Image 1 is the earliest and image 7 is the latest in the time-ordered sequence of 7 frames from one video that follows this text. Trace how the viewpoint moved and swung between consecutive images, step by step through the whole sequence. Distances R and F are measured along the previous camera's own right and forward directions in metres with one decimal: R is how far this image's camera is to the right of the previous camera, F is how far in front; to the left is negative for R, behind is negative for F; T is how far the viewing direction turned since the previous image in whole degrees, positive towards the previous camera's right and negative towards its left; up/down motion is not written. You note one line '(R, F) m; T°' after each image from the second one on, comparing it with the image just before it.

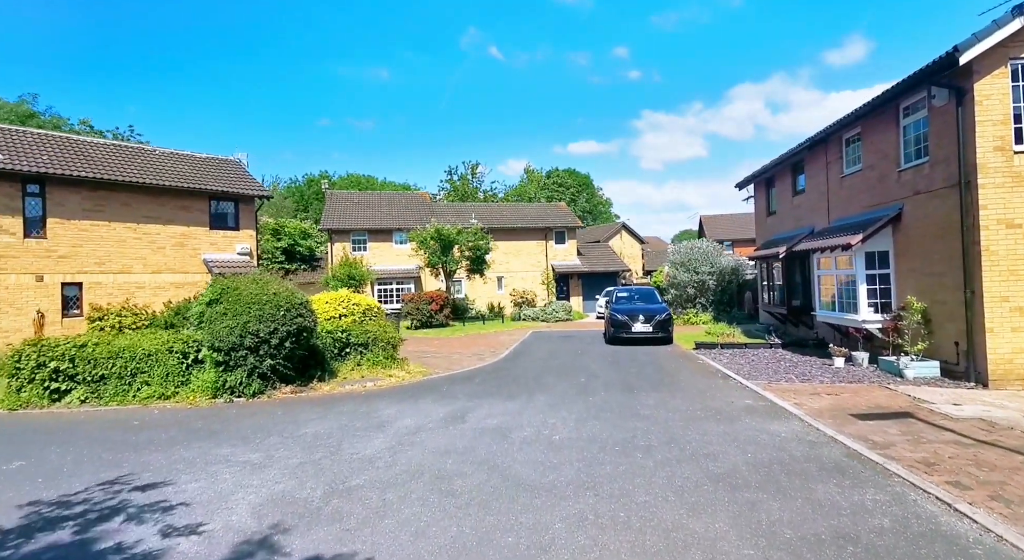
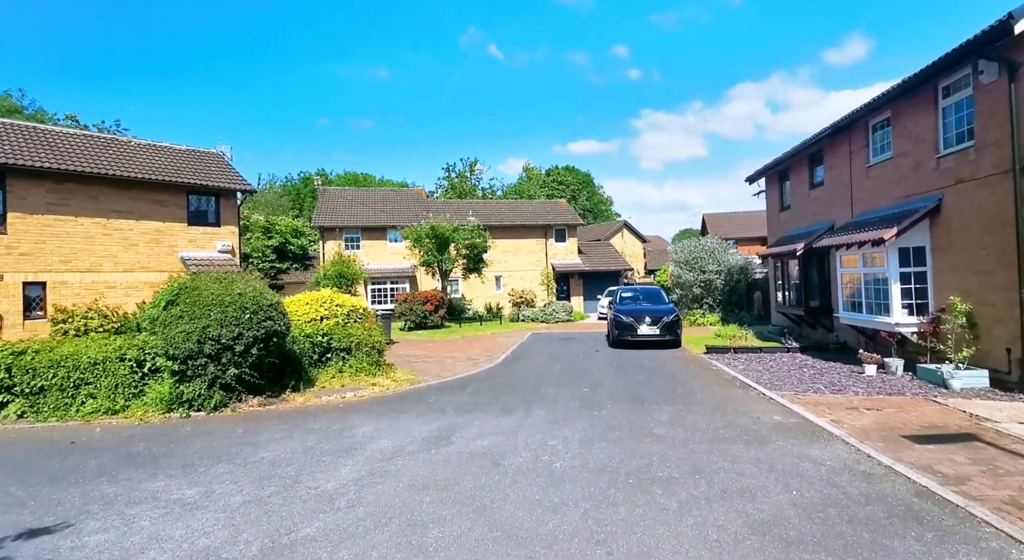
(+0.1, +1.1) m; 0°
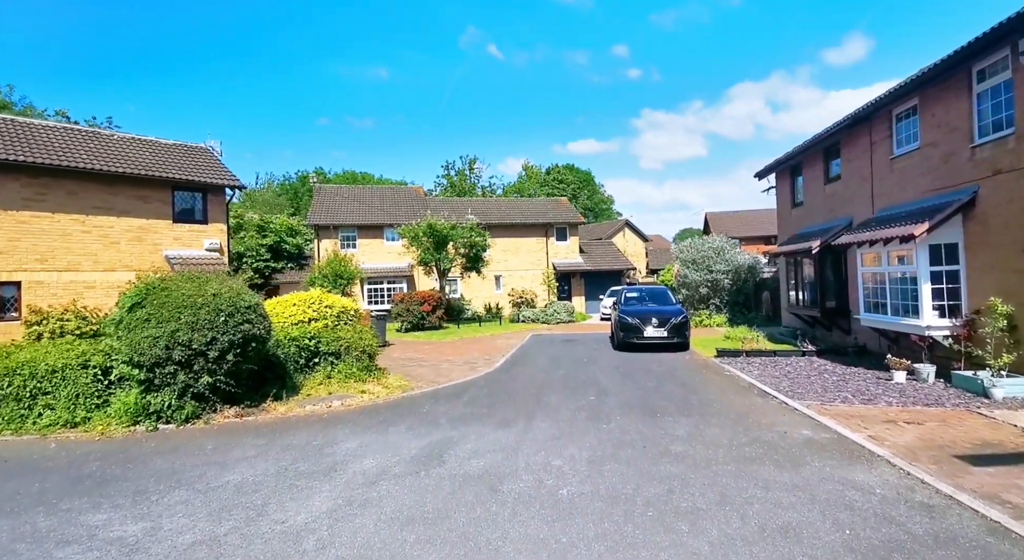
(0.0, +0.8) m; 0°
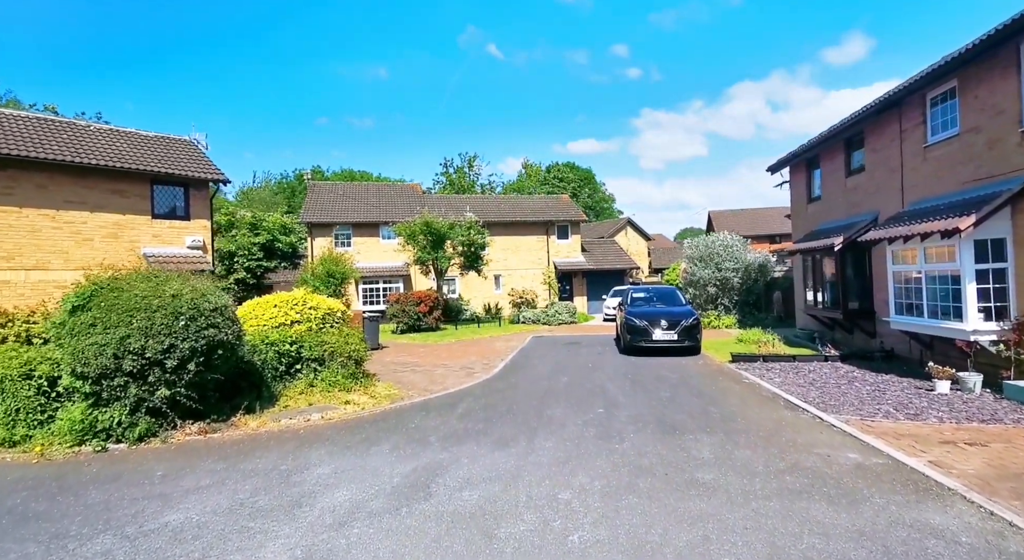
(0.0, +0.9) m; 0°
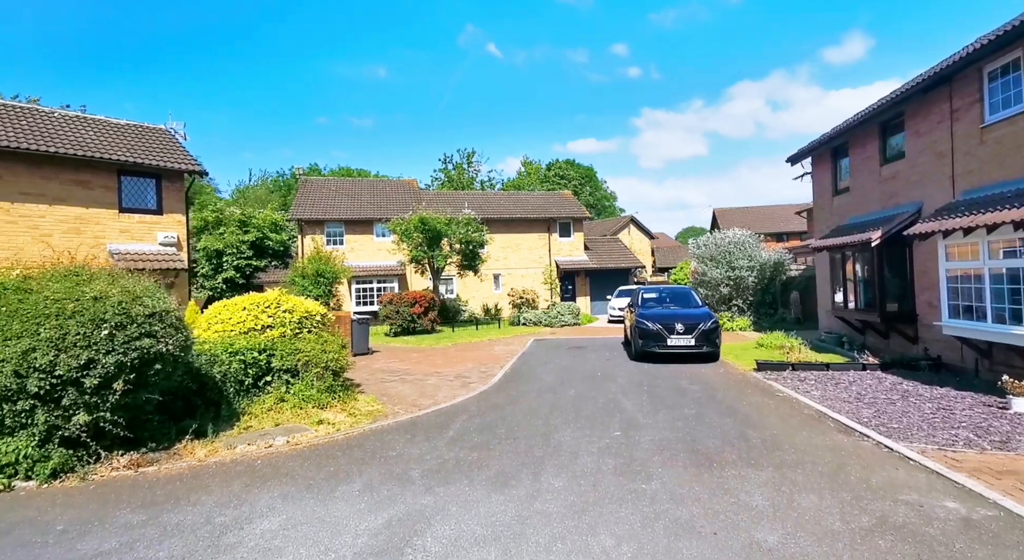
(0.0, +1.3) m; 0°
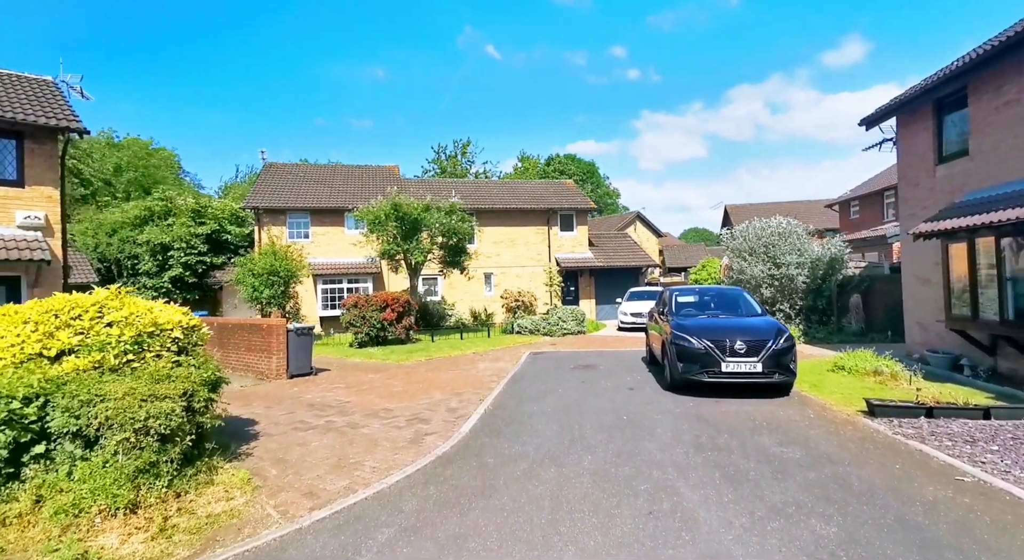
(+0.2, +4.0) m; 0°
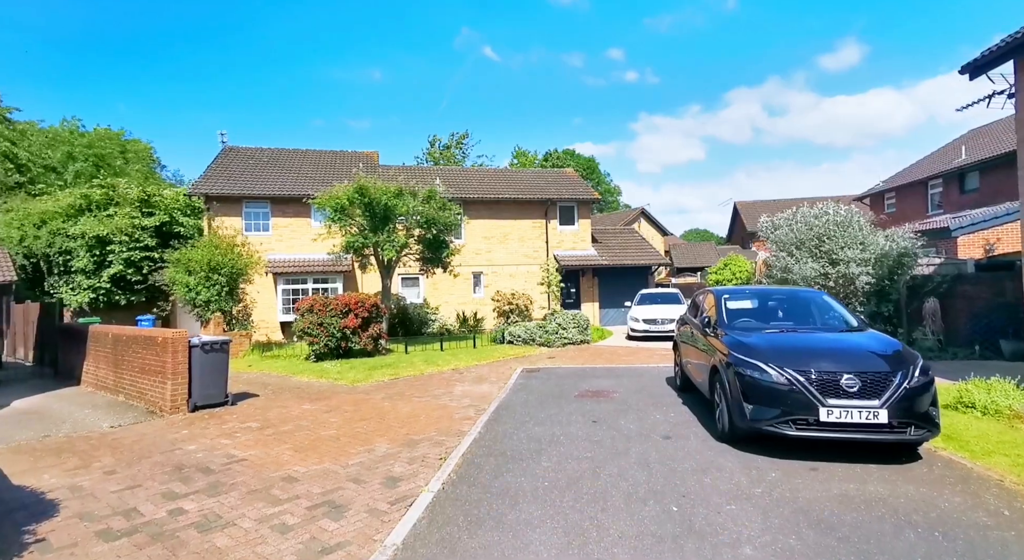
(+0.2, +3.3) m; 0°
